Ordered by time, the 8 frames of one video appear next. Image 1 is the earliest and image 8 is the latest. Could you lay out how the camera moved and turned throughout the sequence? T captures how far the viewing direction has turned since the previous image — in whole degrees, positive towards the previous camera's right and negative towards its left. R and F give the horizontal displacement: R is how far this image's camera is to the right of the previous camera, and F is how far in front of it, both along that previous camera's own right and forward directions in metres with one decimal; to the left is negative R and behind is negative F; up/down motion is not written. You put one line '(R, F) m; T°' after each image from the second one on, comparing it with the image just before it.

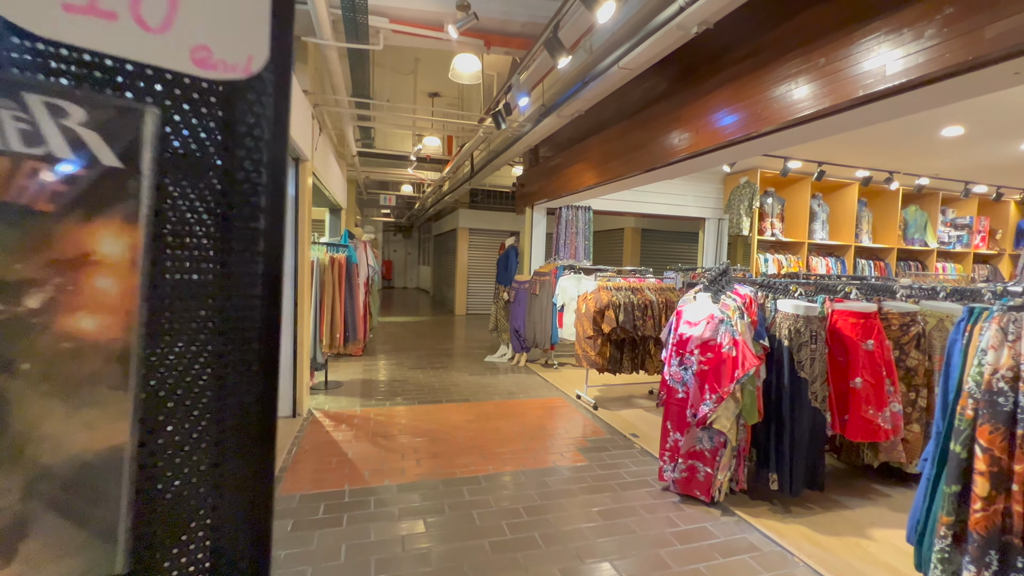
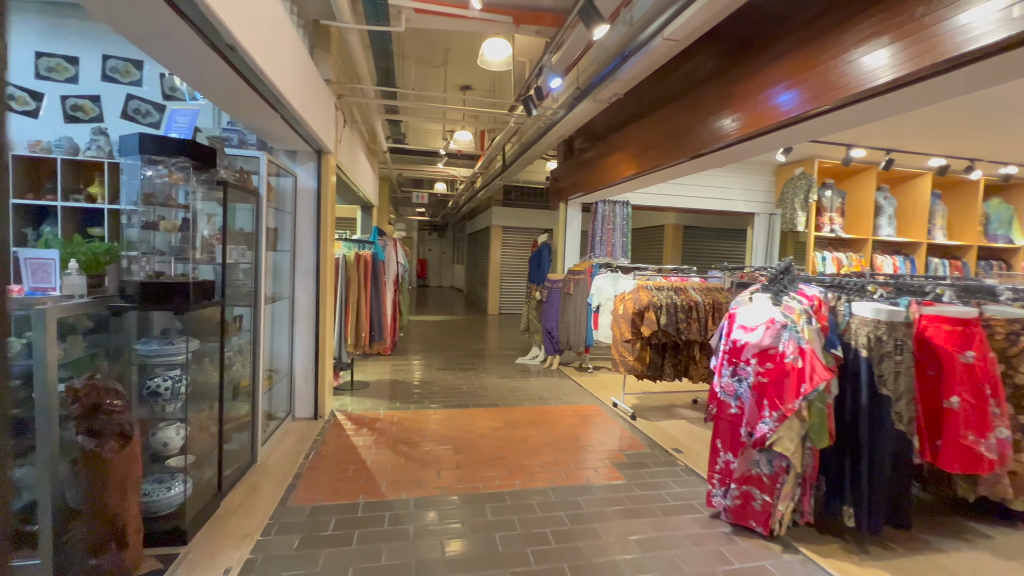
(0.0, +0.2) m; -4°
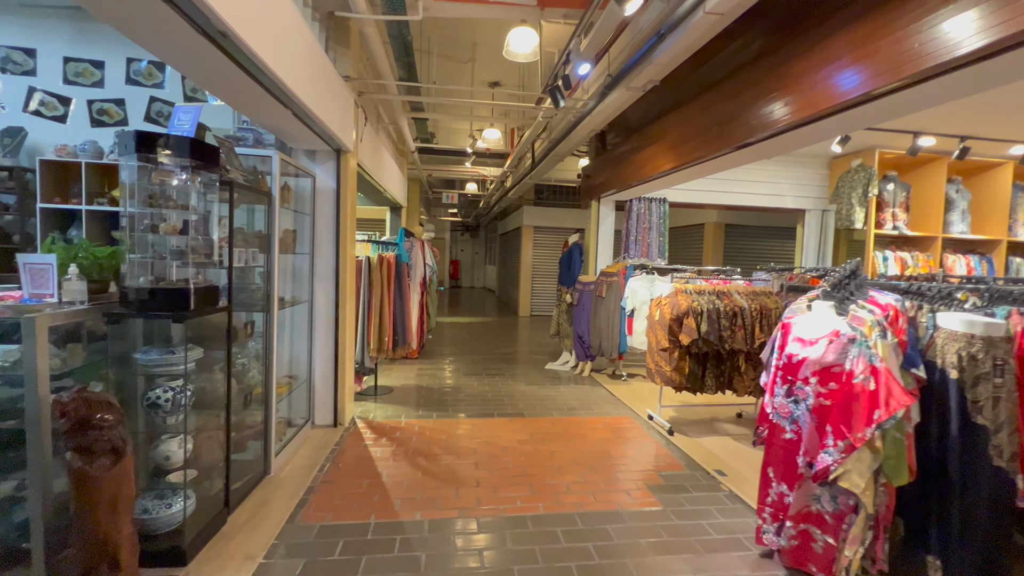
(+0.1, +0.2) m; -4°
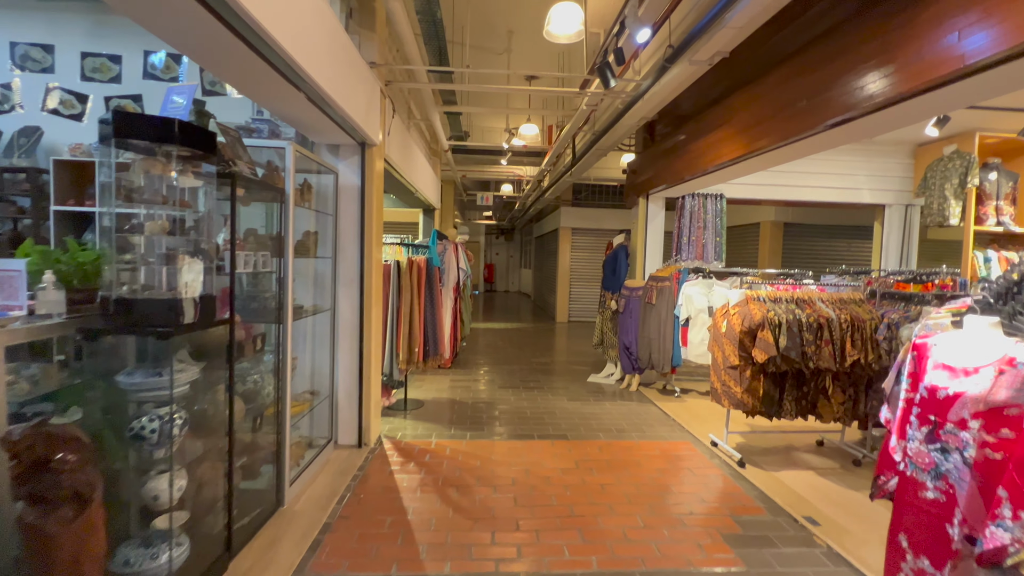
(-0.1, +0.4) m; -4°
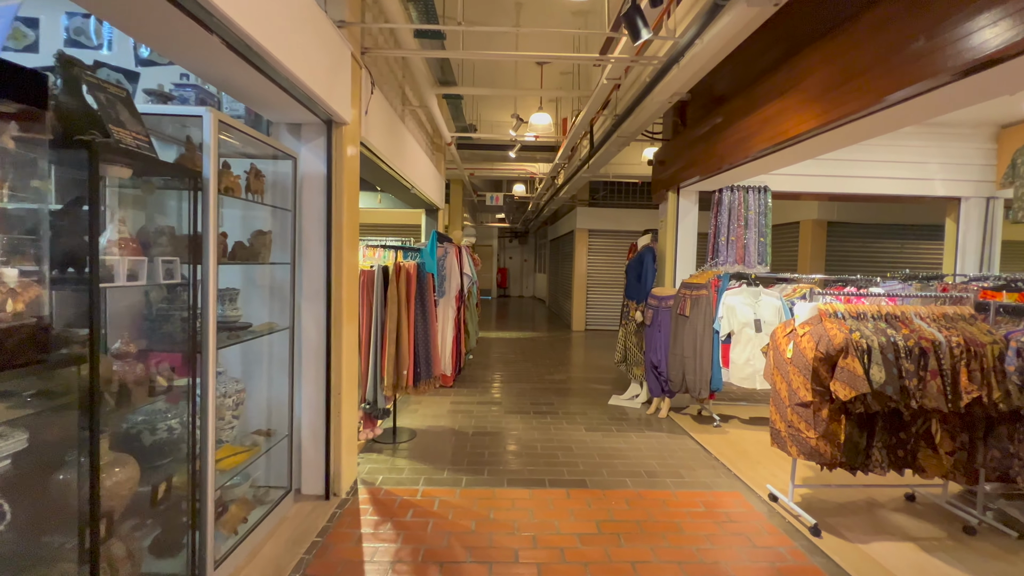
(+0.1, +0.6) m; -2°
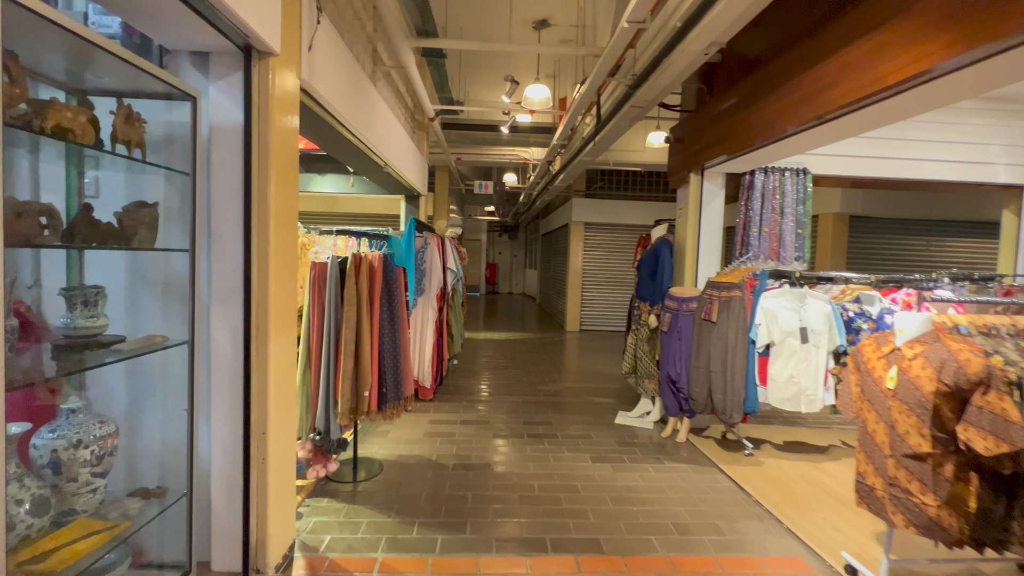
(0.0, +0.7) m; +1°
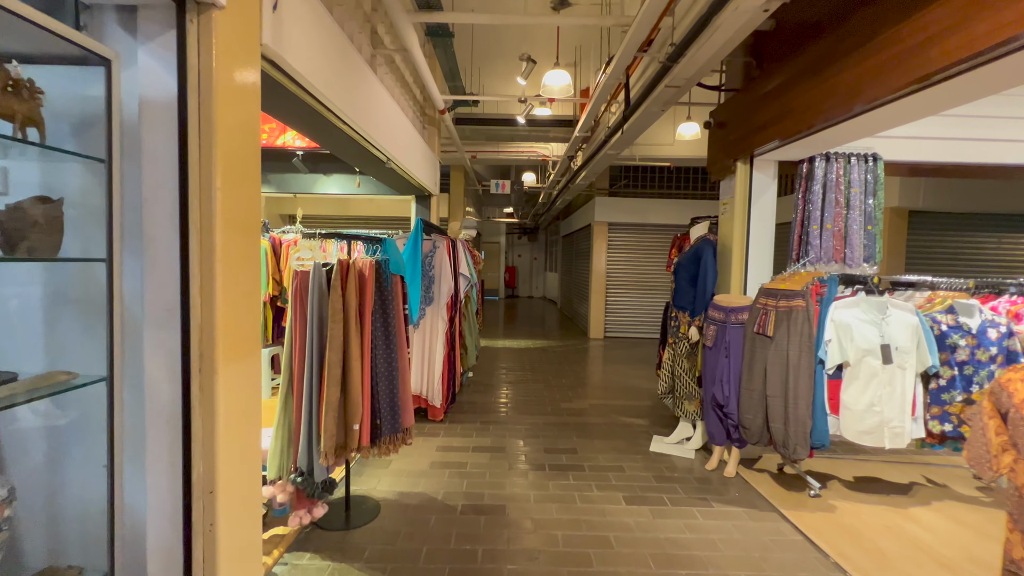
(0.0, +0.4) m; -3°
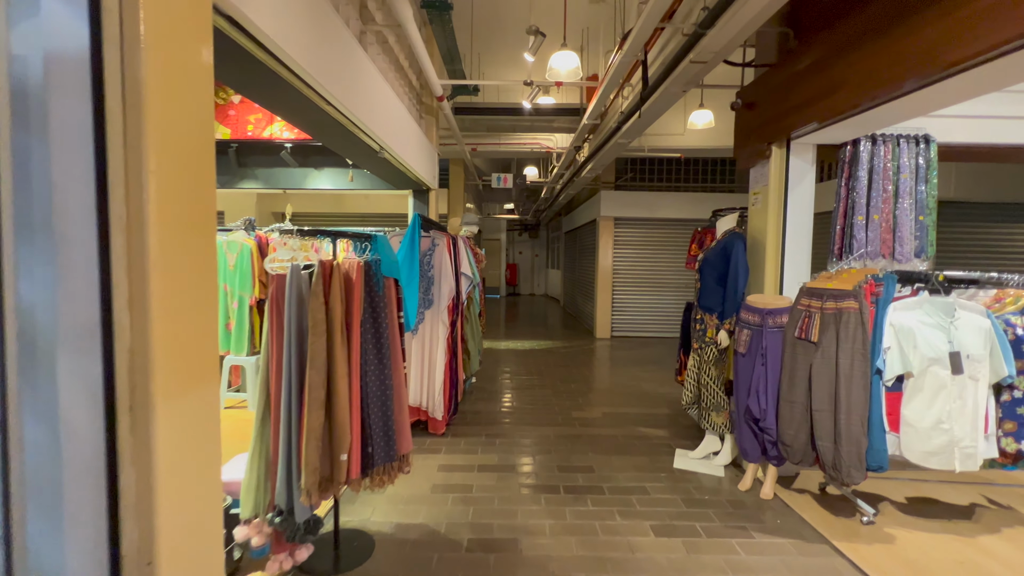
(-0.1, +0.3) m; 0°
